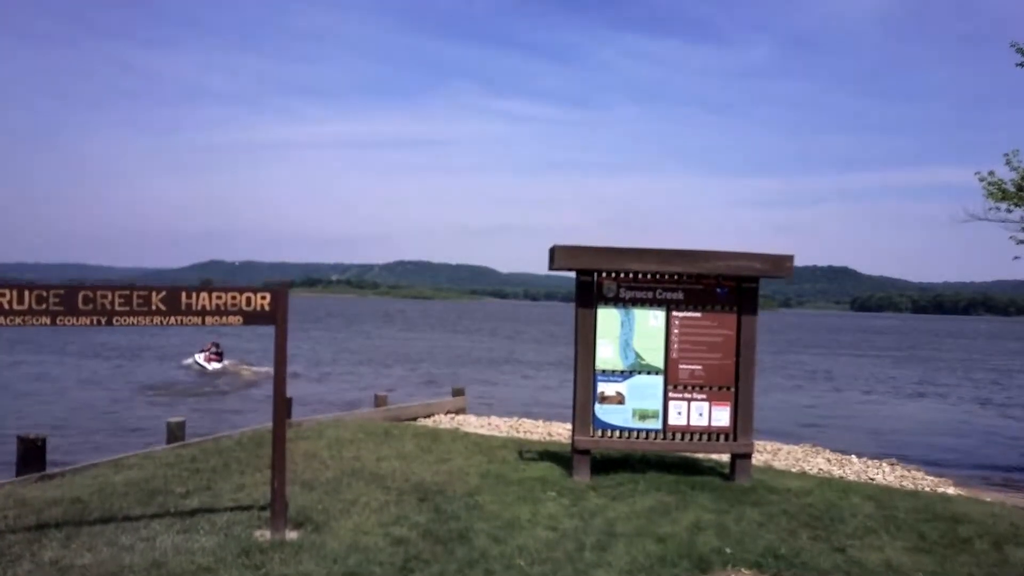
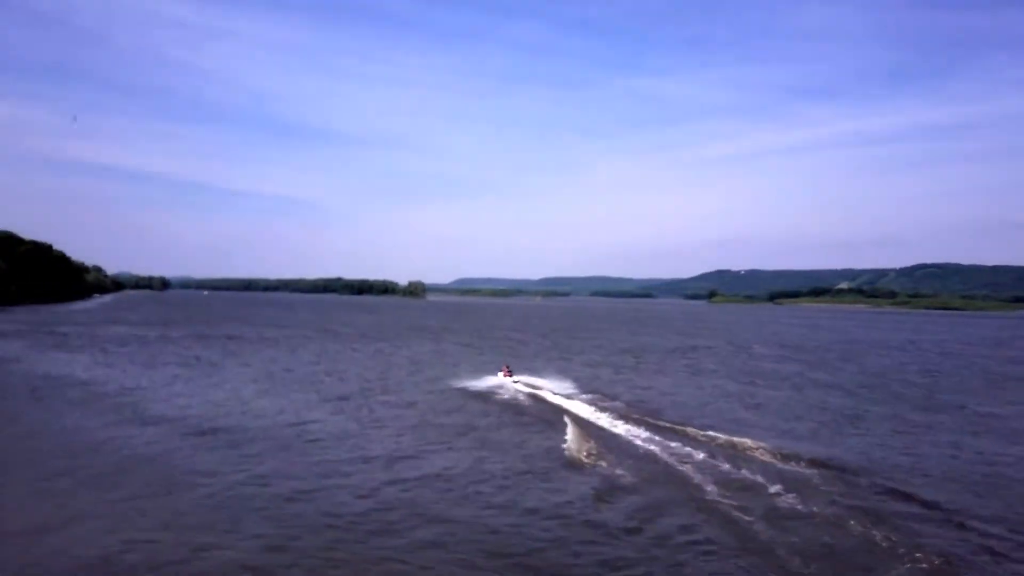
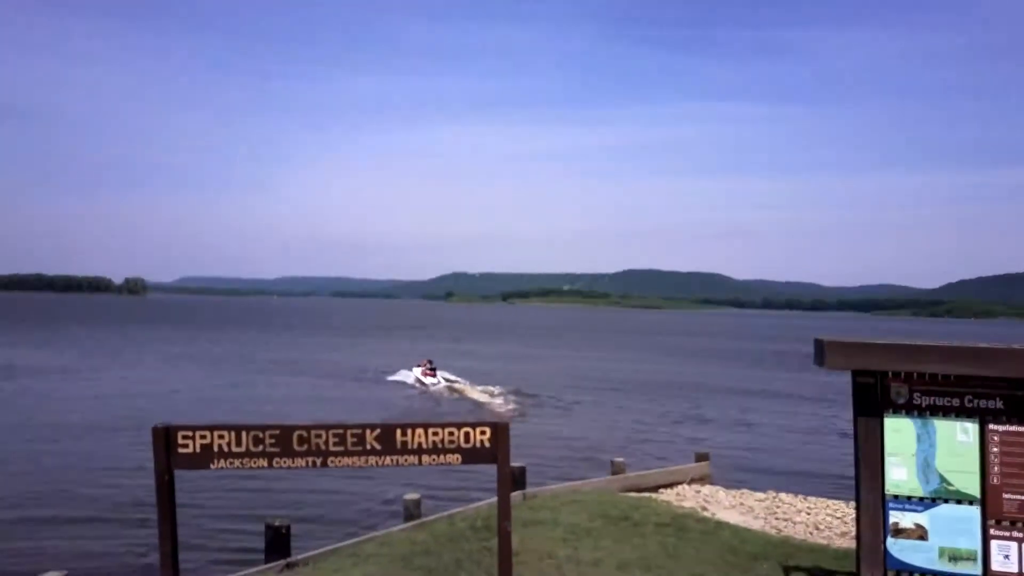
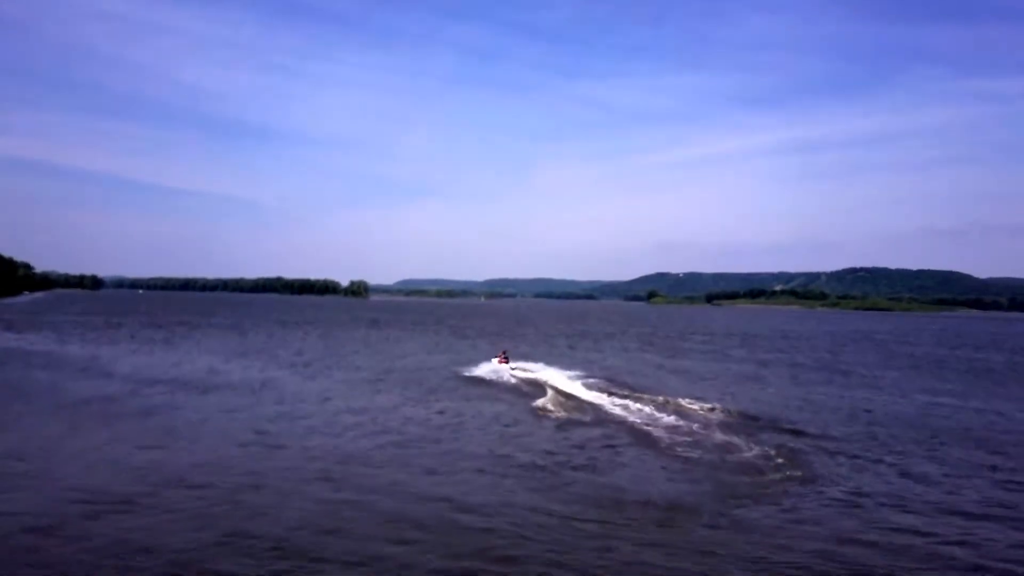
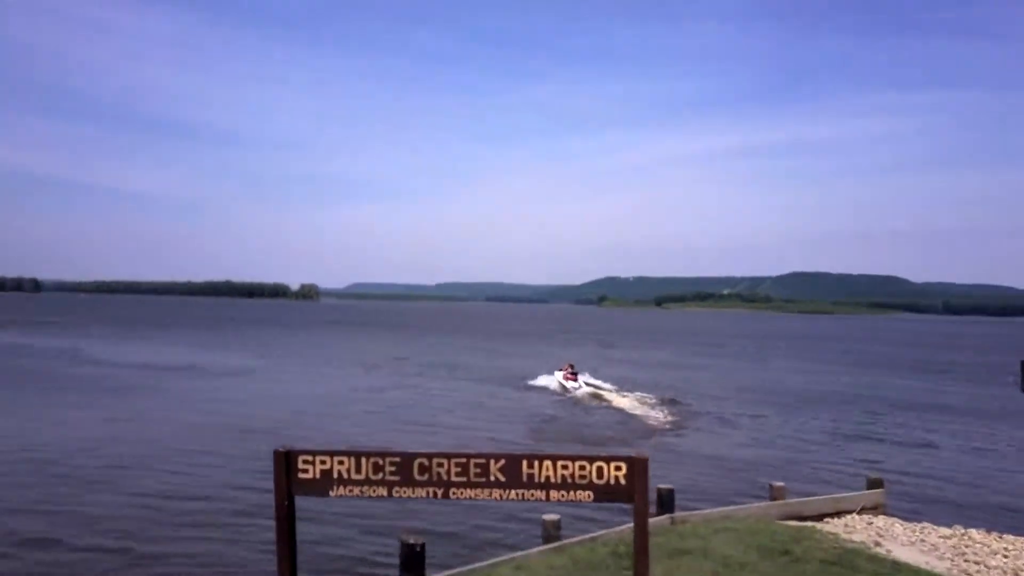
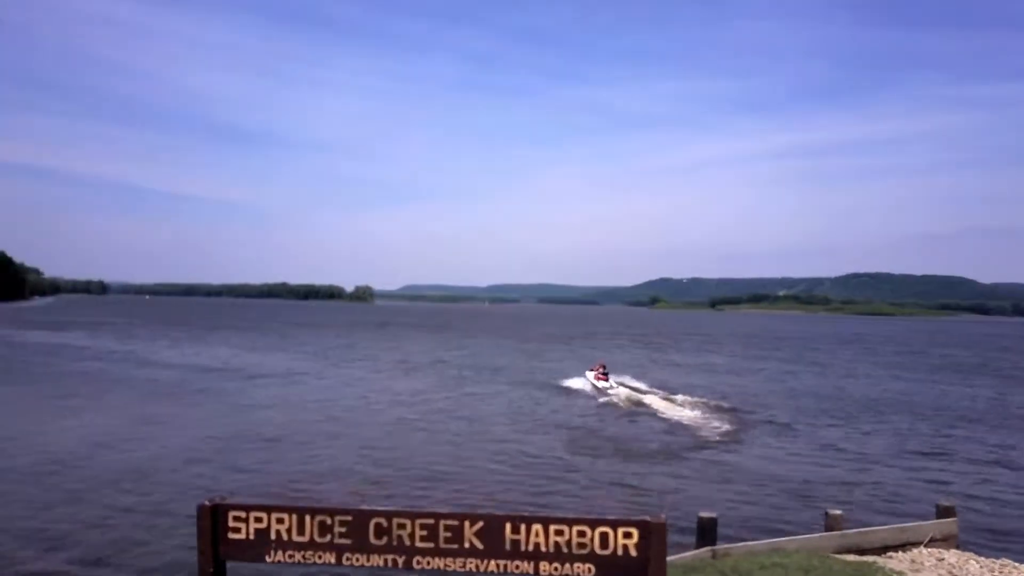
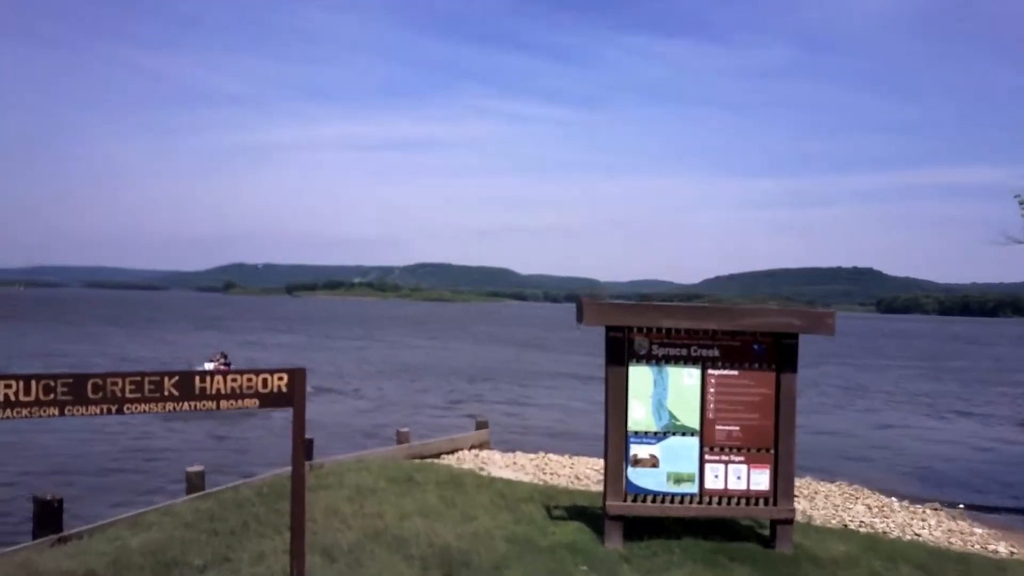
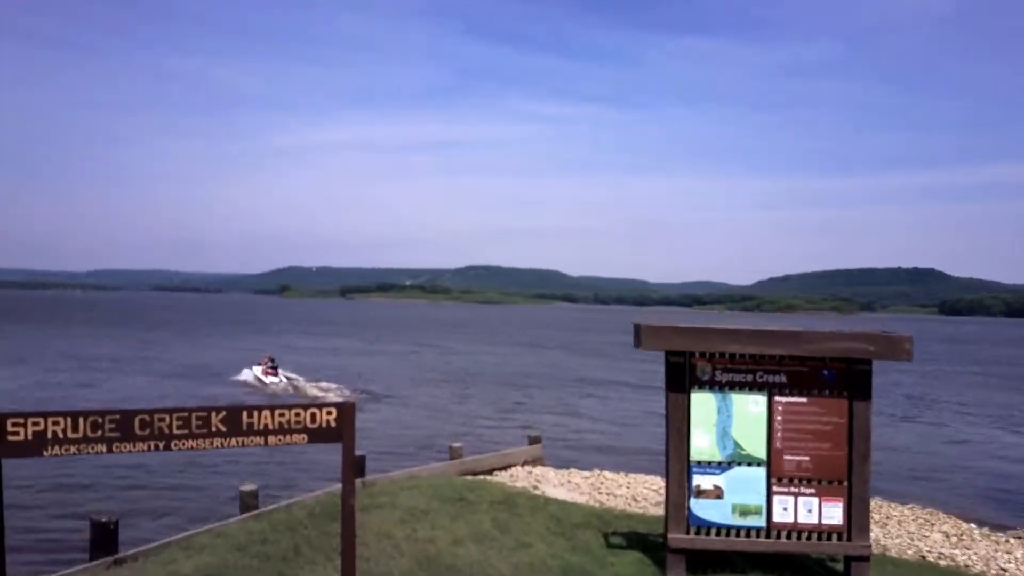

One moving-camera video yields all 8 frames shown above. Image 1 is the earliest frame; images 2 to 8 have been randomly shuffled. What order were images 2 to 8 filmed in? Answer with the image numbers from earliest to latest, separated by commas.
7, 8, 3, 5, 6, 4, 2
